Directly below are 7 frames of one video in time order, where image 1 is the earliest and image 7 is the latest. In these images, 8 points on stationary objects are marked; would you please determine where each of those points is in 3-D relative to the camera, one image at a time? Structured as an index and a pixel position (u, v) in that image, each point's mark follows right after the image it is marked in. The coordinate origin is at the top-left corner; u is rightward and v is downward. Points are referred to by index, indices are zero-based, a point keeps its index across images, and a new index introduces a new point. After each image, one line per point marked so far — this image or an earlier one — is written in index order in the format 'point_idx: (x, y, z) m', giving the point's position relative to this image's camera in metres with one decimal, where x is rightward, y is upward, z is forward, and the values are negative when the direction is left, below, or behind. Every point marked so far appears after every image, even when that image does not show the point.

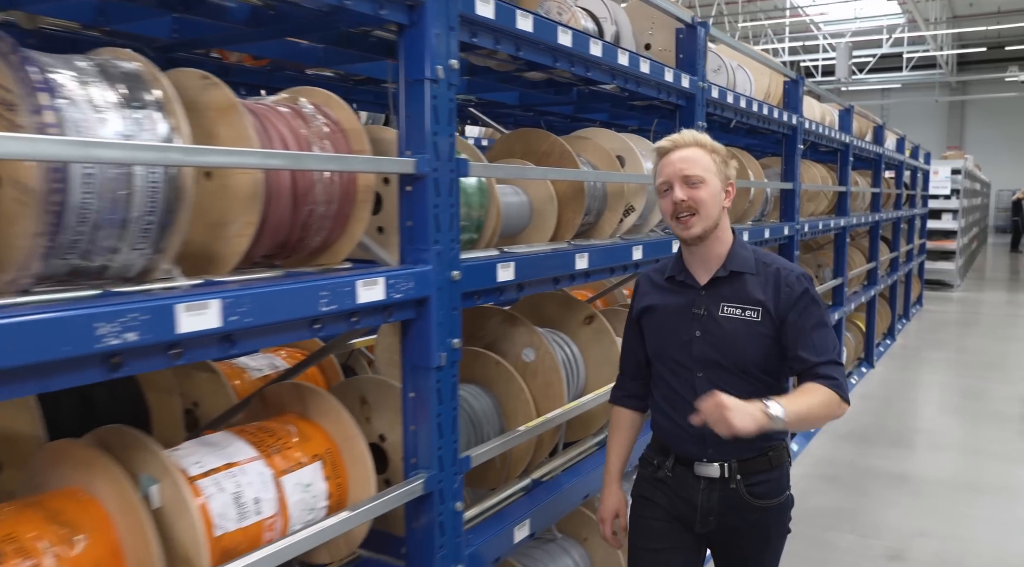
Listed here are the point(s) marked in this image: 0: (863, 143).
0: (+3.3, +1.3, +7.4) m
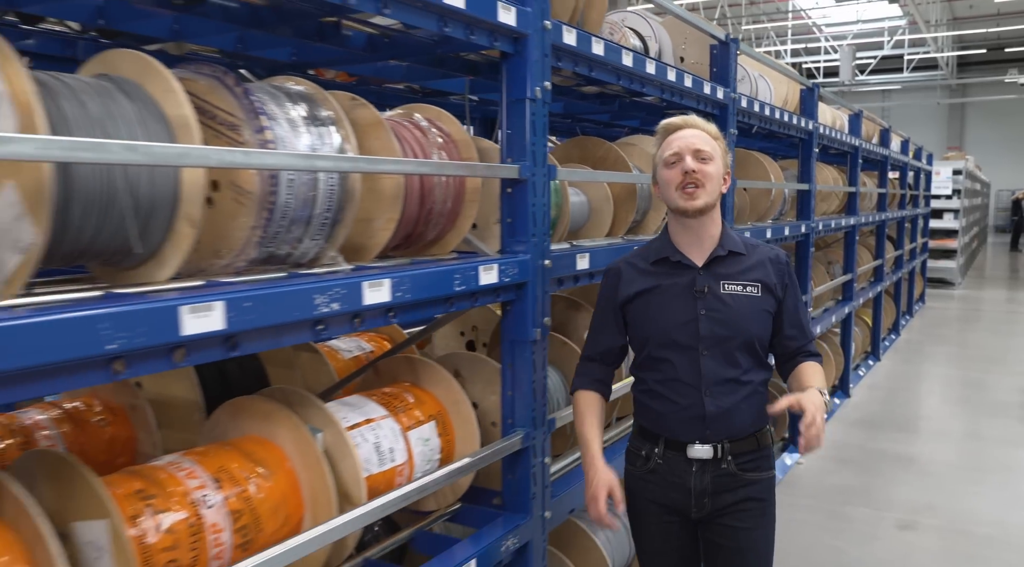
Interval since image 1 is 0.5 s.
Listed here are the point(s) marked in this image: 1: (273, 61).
0: (+3.5, +1.4, +7.7) m
1: (-0.8, +0.8, +2.8) m
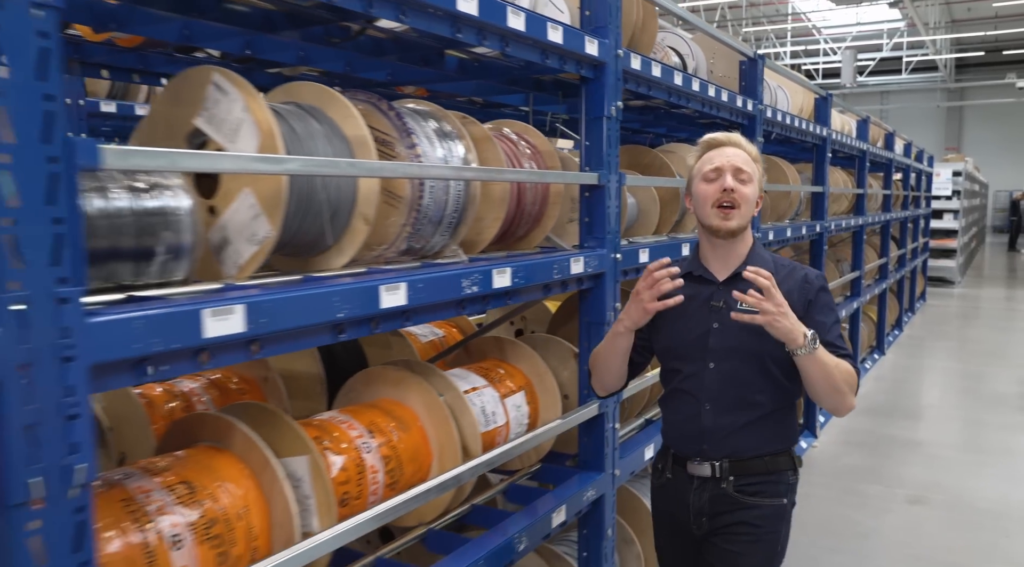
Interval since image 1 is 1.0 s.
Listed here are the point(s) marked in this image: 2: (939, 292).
0: (+3.8, +1.4, +8.2) m
1: (-0.6, +0.8, +3.2) m
2: (+8.0, -0.2, +14.8) m
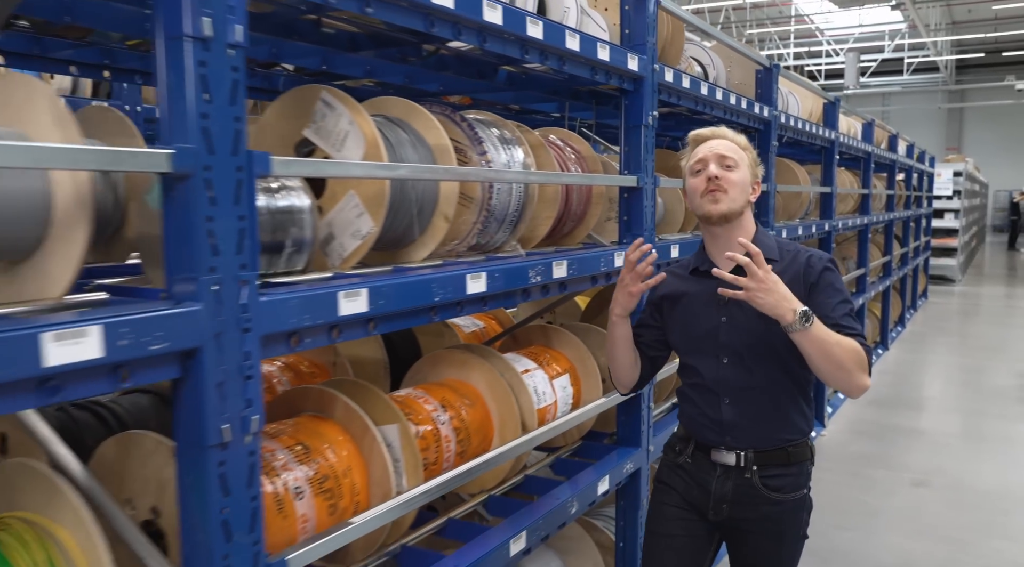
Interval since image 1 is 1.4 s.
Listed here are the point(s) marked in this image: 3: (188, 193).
0: (+4.0, +1.4, +8.4) m
1: (-0.4, +0.9, +3.5) m
2: (+8.2, -0.1, +15.1) m
3: (-0.6, +0.2, +1.4) m
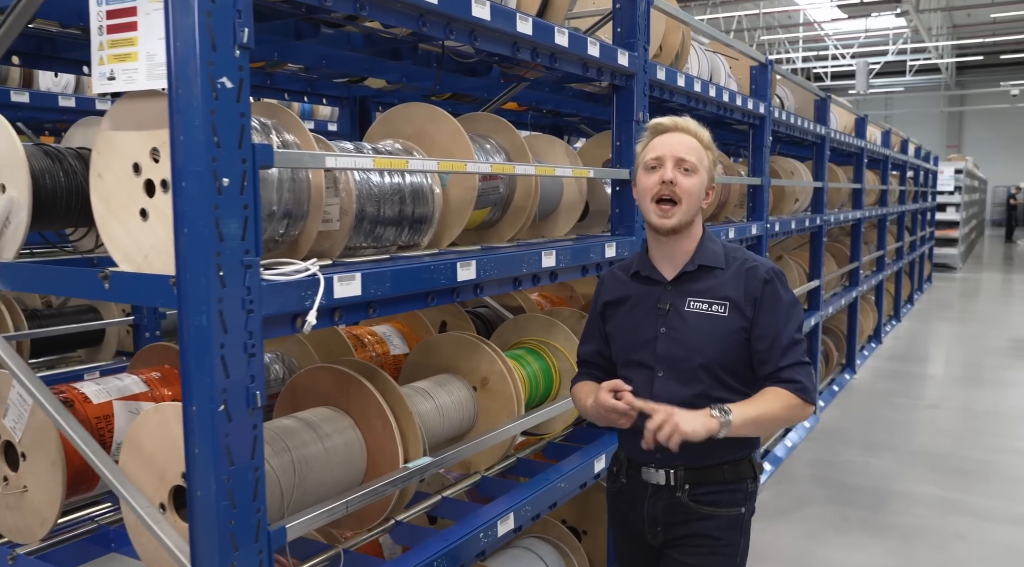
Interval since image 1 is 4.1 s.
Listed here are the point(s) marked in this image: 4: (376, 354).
0: (+5.0, +1.7, +10.2) m
1: (+0.6, +1.1, +5.2) m
2: (+9.2, +0.2, +16.9) m
3: (+0.5, +0.4, +3.2) m
4: (-0.5, -0.3, +3.0) m
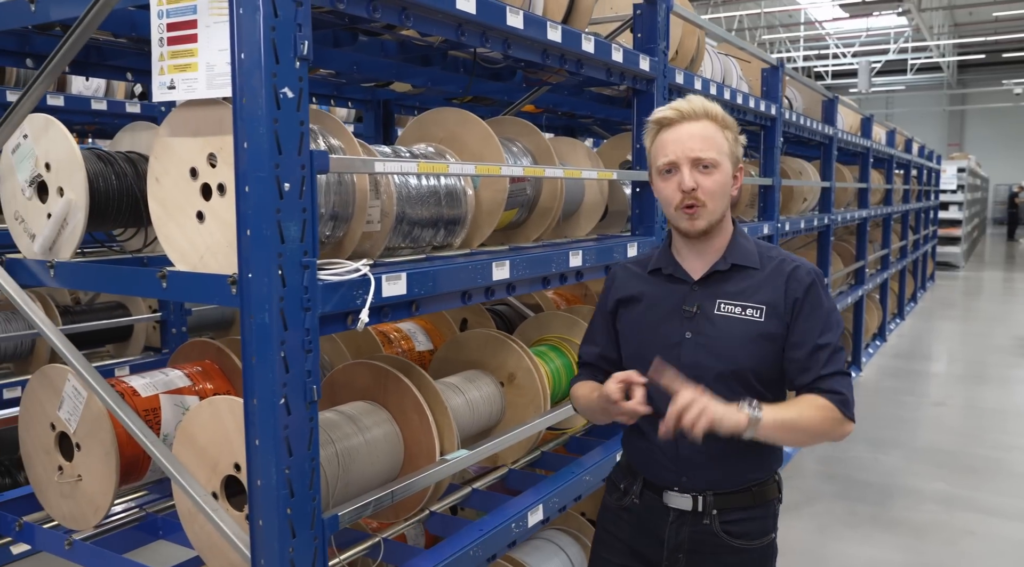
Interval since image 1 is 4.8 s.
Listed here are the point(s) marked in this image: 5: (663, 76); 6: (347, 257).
0: (+5.1, +1.7, +10.3) m
1: (+0.7, +1.1, +5.3) m
2: (+9.3, +0.2, +16.9) m
3: (+0.6, +0.4, +3.2) m
4: (-0.4, -0.3, +3.1) m
5: (+0.6, +0.9, +3.3) m
6: (-0.5, +0.1, +2.2) m
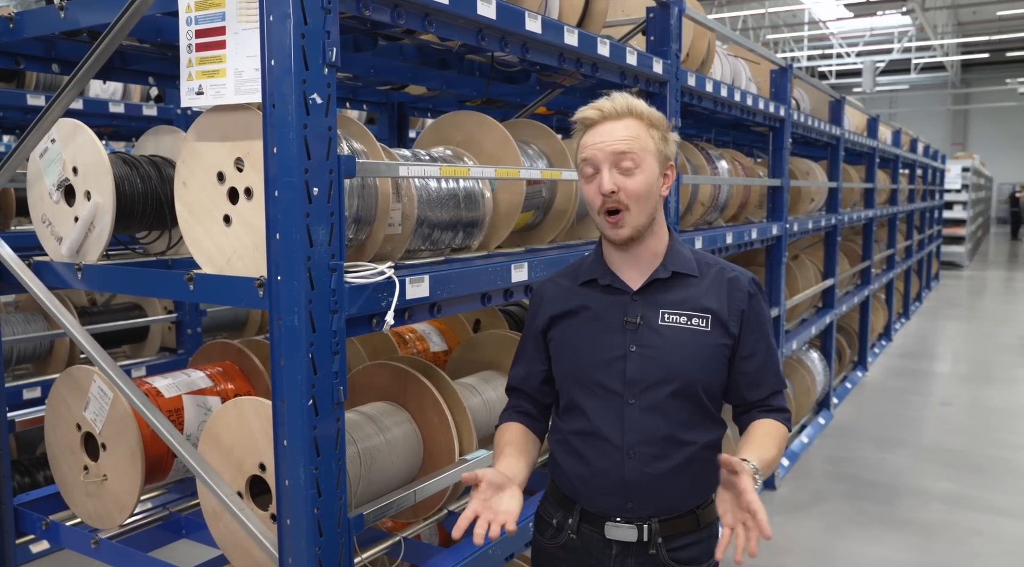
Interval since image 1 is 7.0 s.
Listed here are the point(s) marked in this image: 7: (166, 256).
0: (+5.2, +1.7, +10.3) m
1: (+0.8, +1.1, +5.4) m
2: (+9.4, +0.2, +16.9) m
3: (+0.6, +0.4, +3.3) m
4: (-0.4, -0.3, +3.2) m
5: (+0.7, +0.9, +3.3) m
6: (-0.4, +0.1, +2.2) m
7: (-1.1, +0.1, +2.6) m
